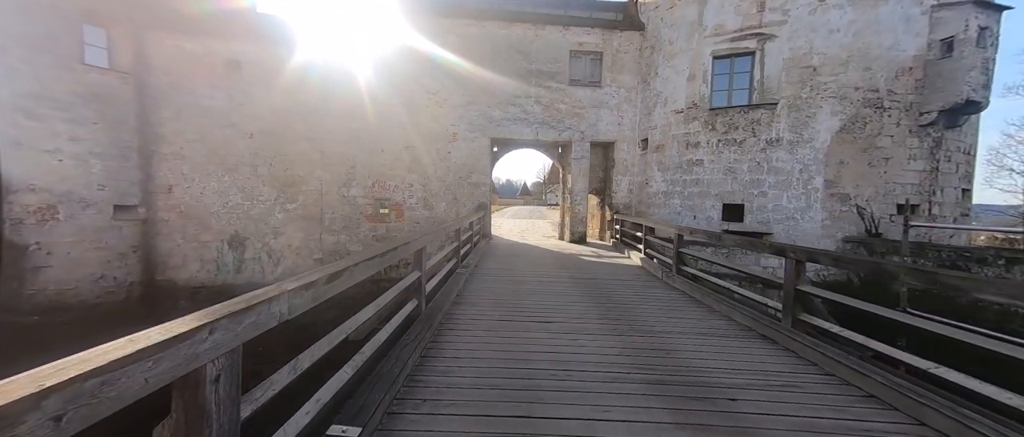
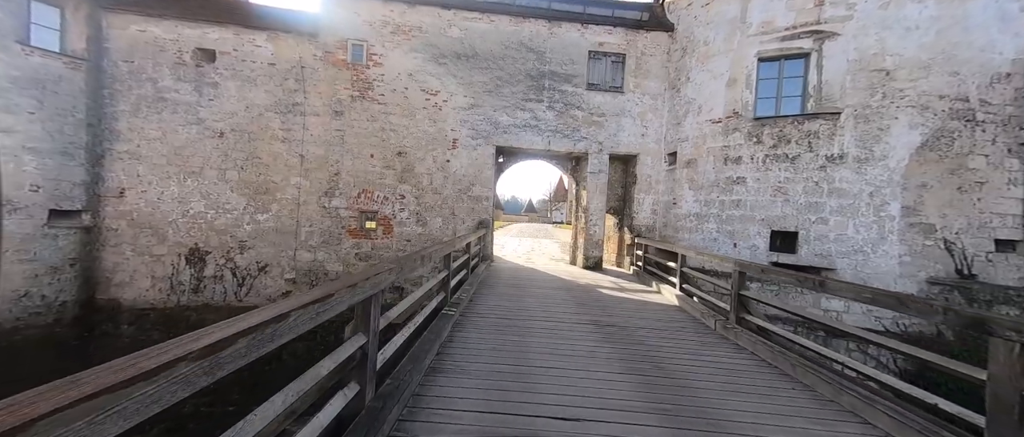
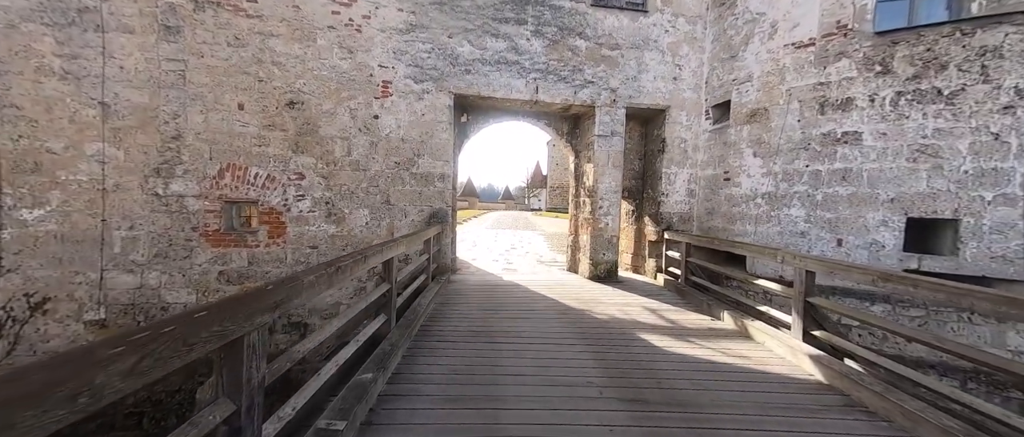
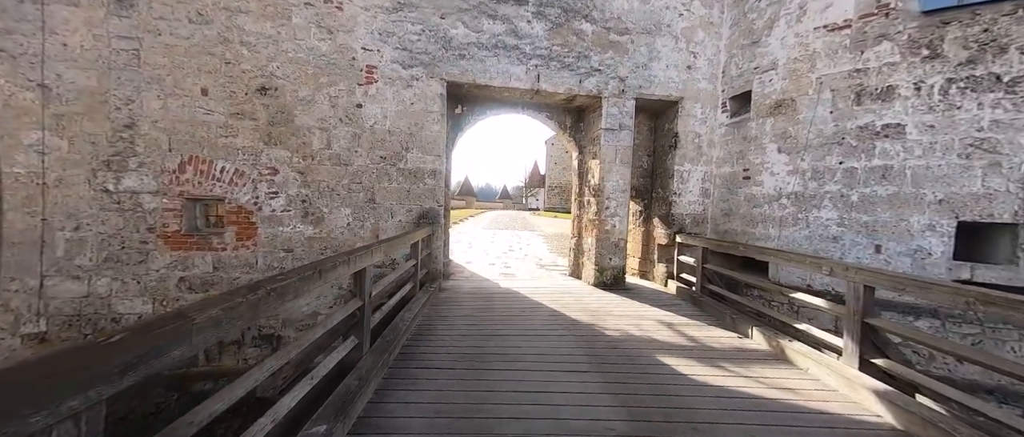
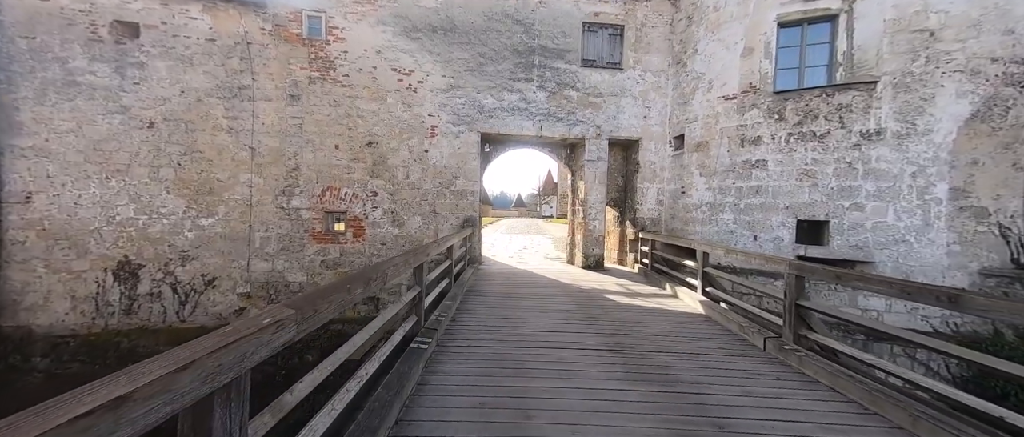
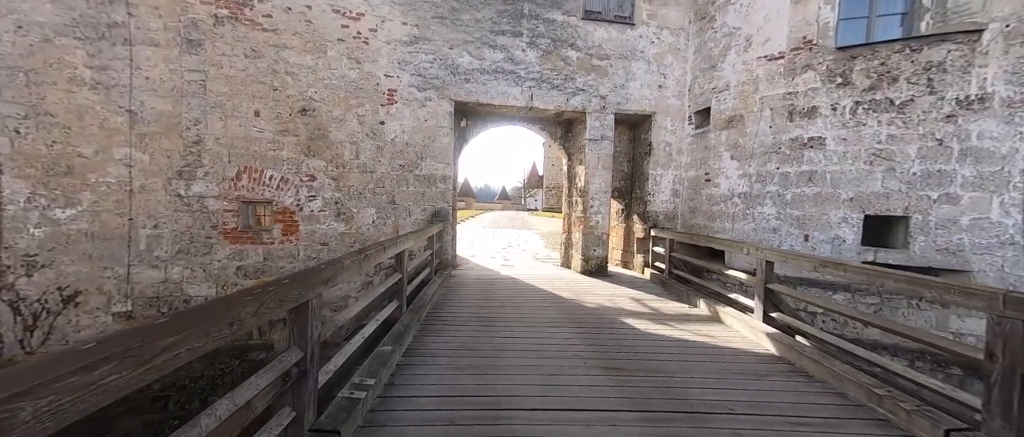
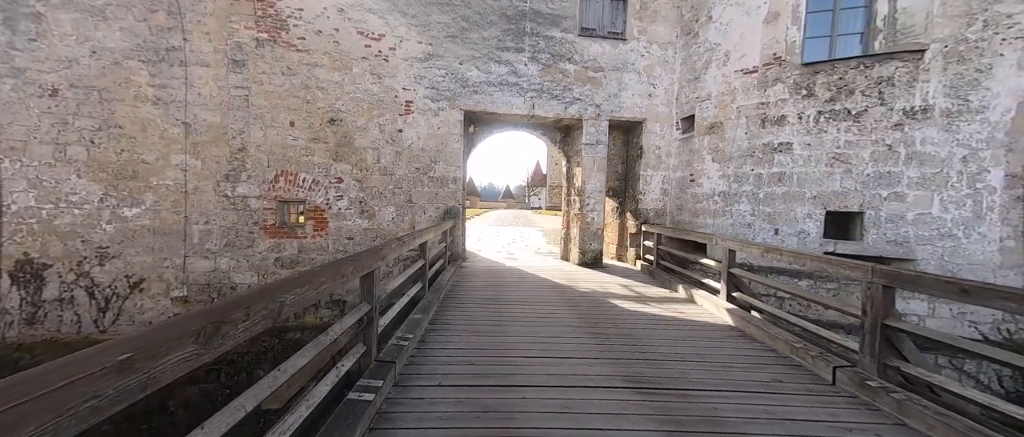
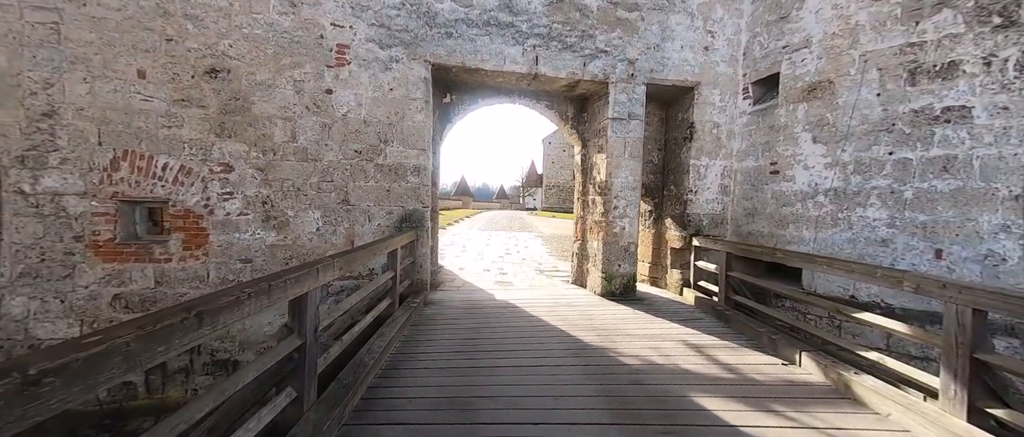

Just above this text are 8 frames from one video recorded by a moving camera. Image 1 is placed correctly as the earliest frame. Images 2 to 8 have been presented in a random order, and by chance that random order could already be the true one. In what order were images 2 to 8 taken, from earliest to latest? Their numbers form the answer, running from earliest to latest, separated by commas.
2, 5, 7, 6, 3, 4, 8
